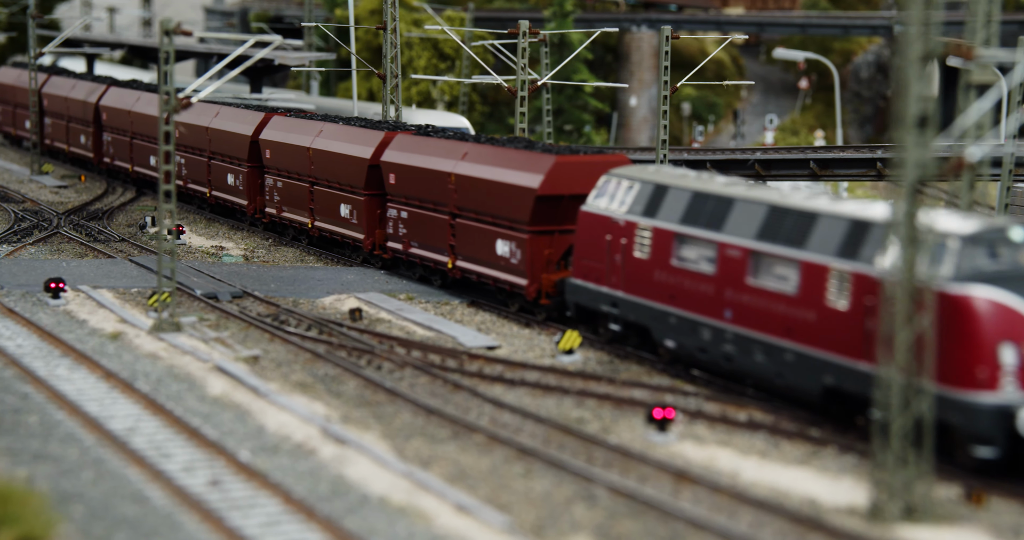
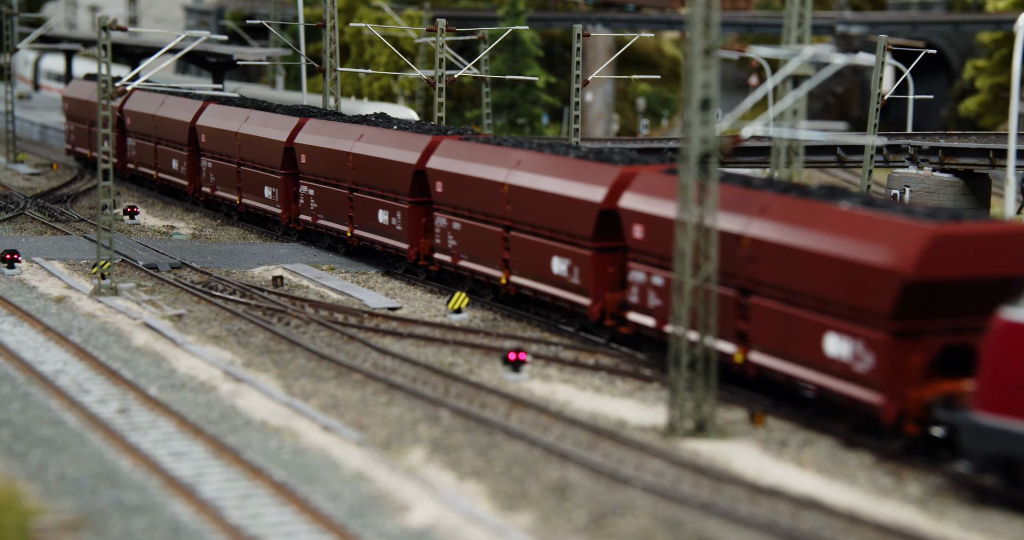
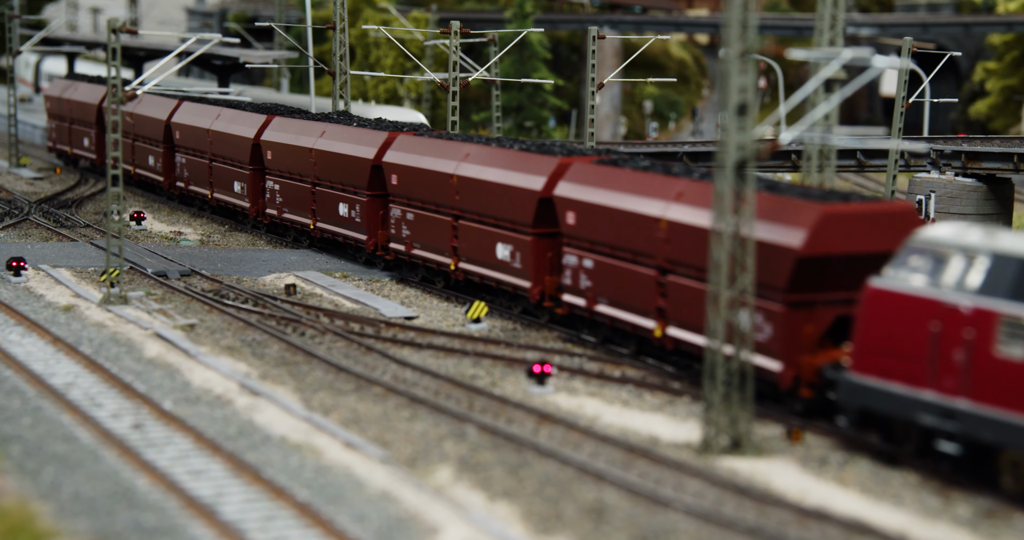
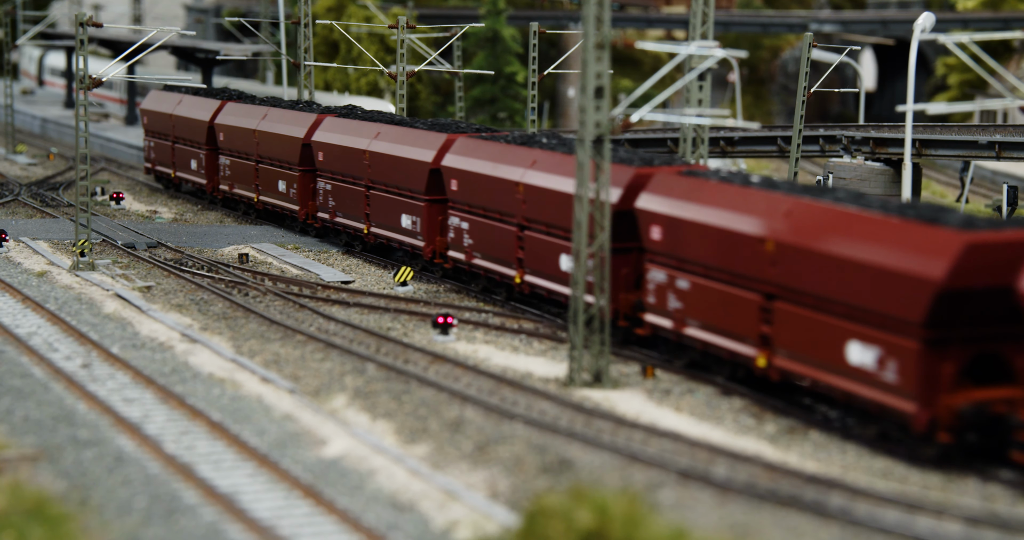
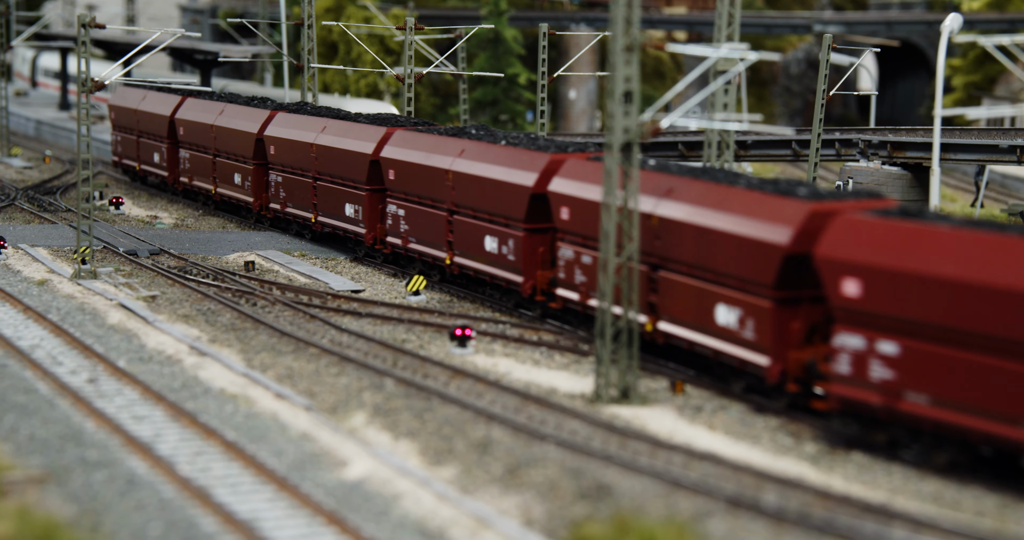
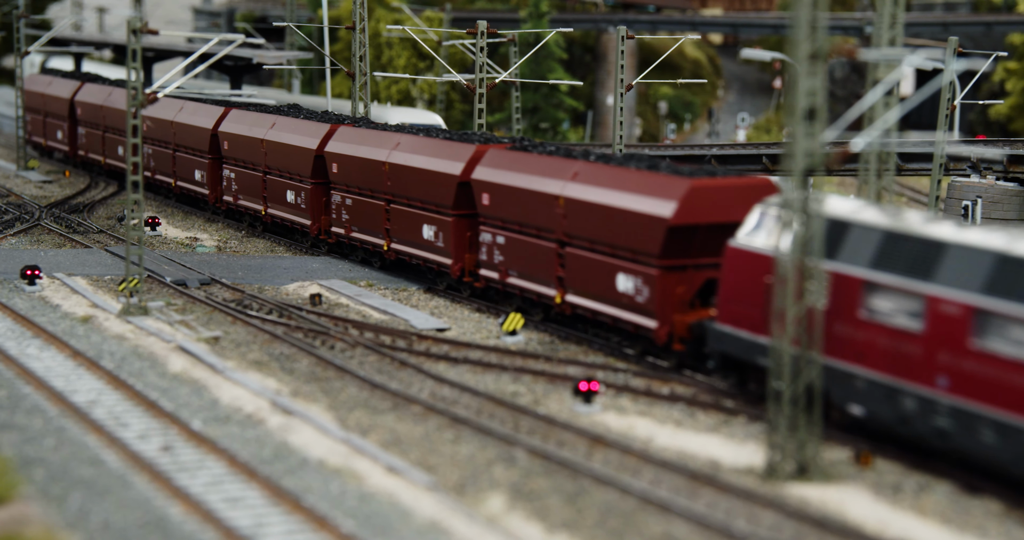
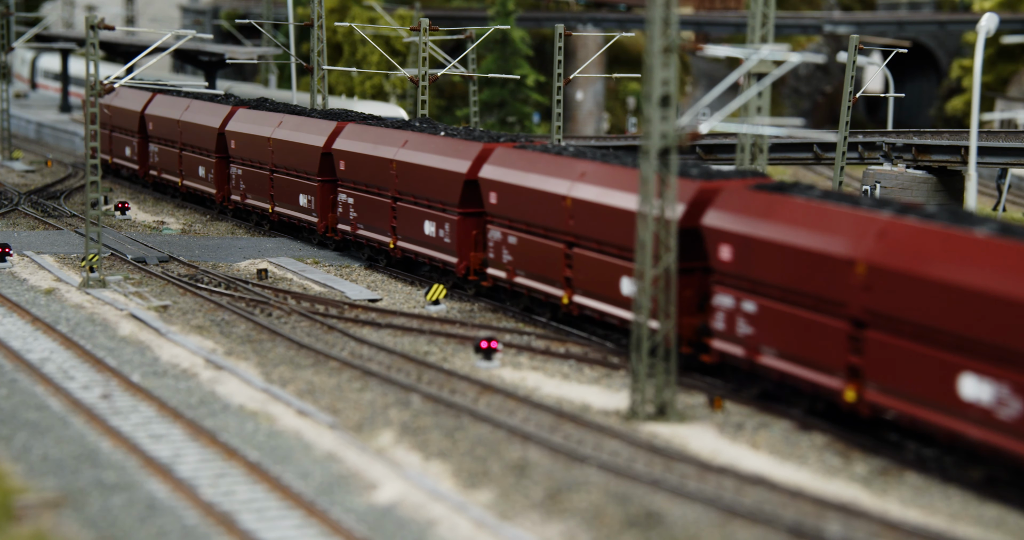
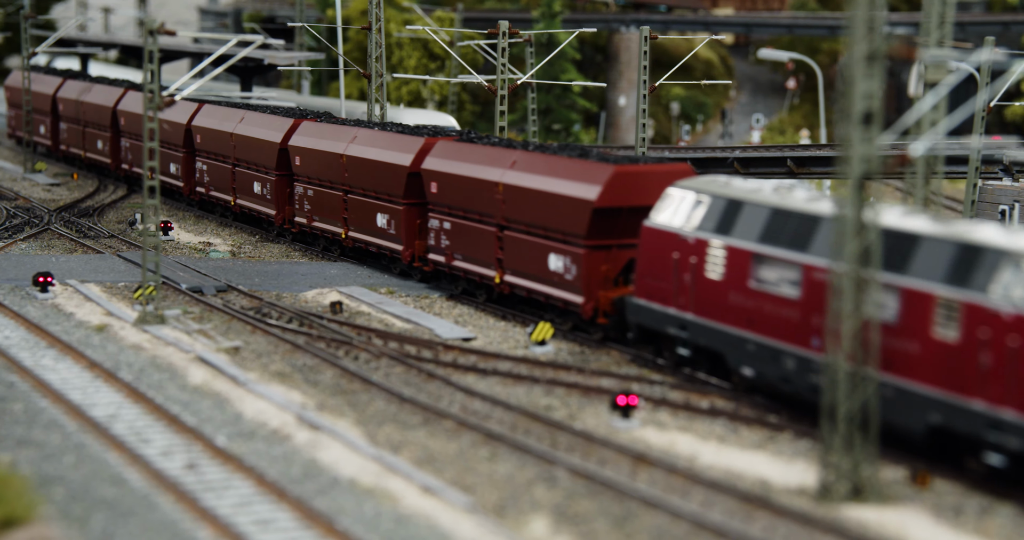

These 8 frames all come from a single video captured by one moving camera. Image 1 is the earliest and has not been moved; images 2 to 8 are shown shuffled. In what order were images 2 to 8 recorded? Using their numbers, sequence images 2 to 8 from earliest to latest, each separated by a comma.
8, 6, 3, 2, 7, 5, 4
